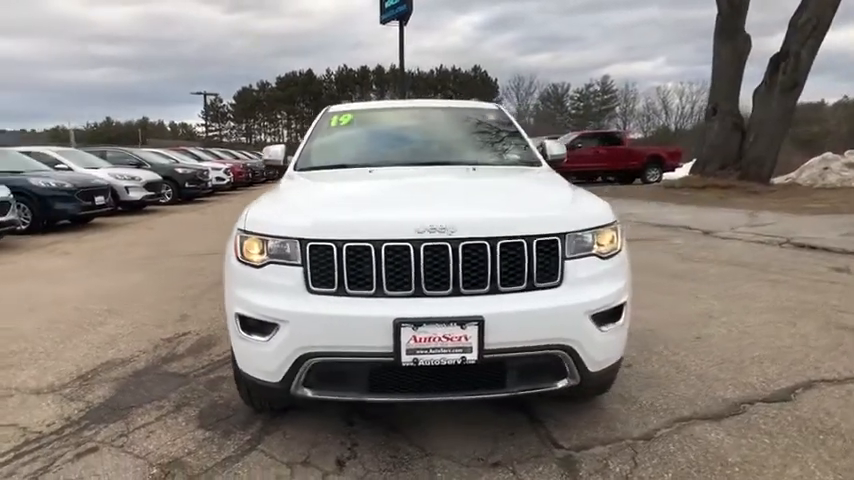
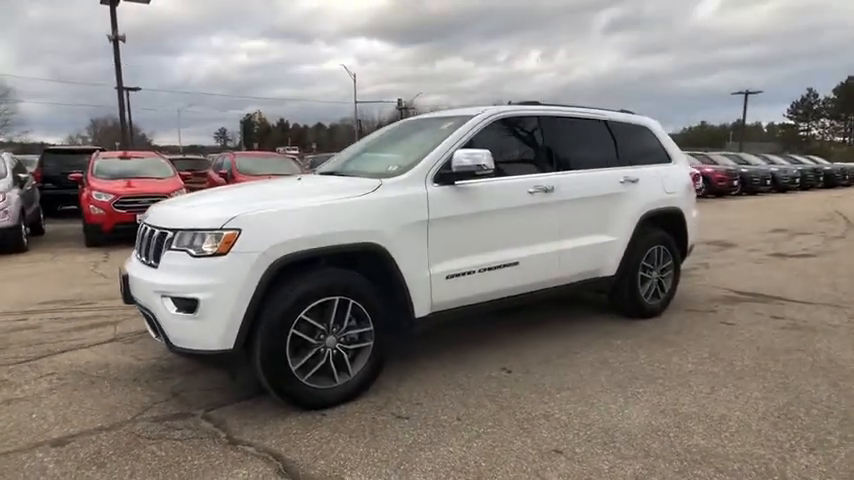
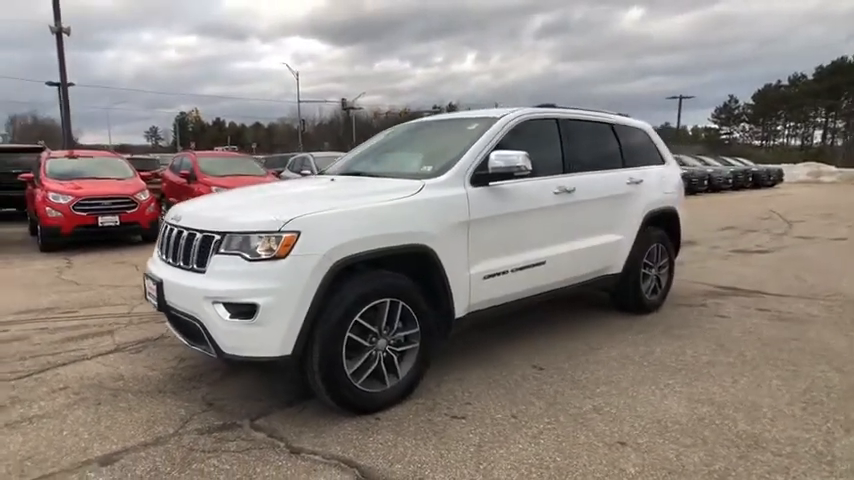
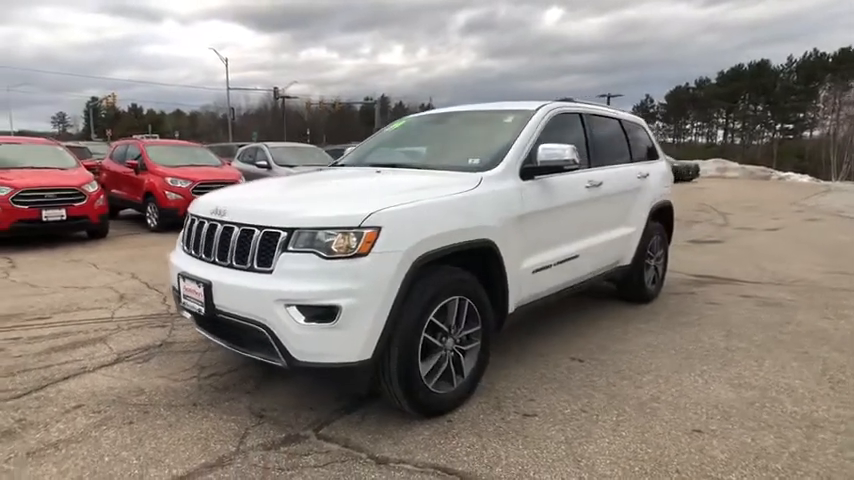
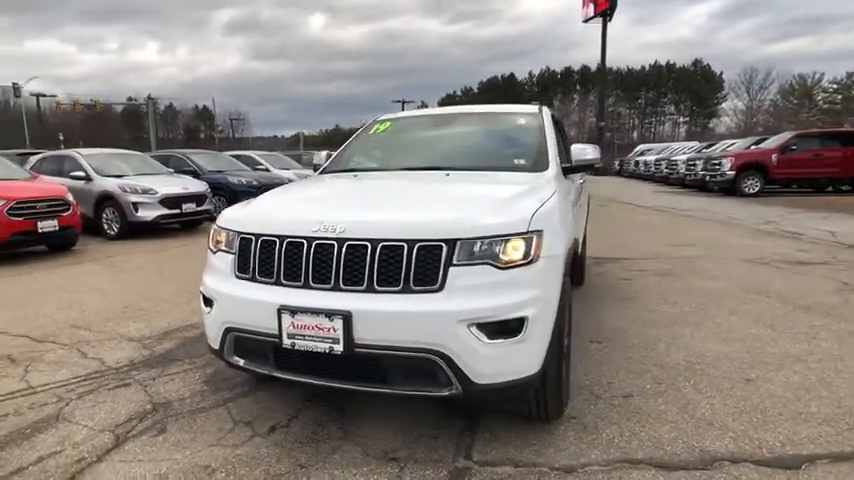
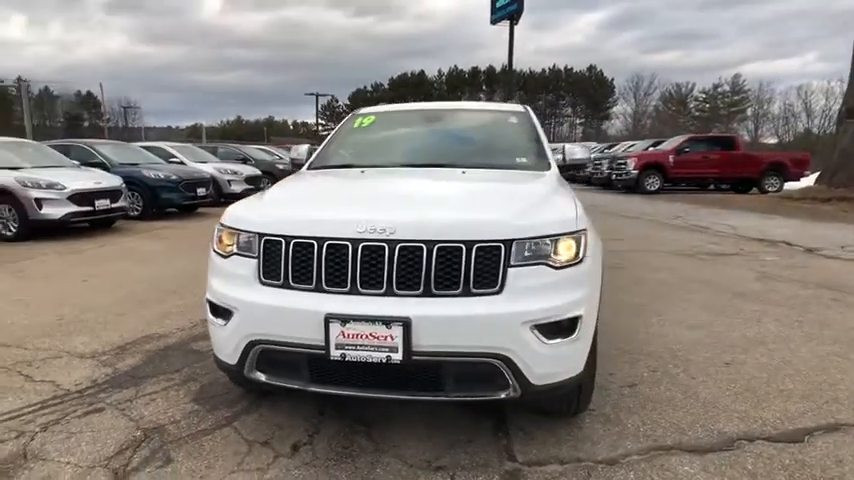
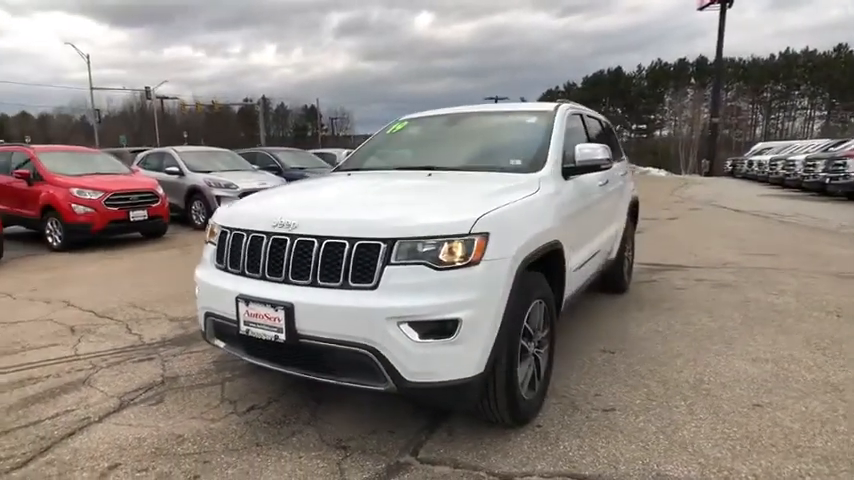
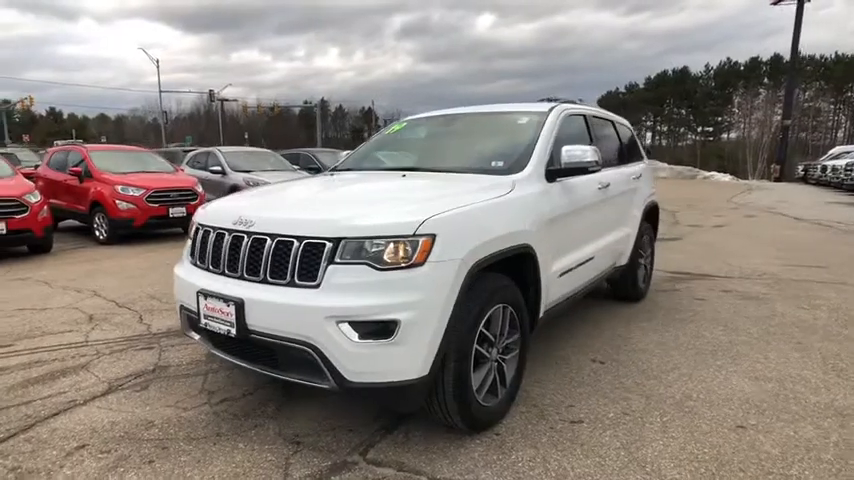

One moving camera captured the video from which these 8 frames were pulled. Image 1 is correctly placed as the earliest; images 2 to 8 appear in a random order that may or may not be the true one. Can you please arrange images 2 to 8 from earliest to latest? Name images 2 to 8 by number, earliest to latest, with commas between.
6, 5, 7, 8, 4, 3, 2
